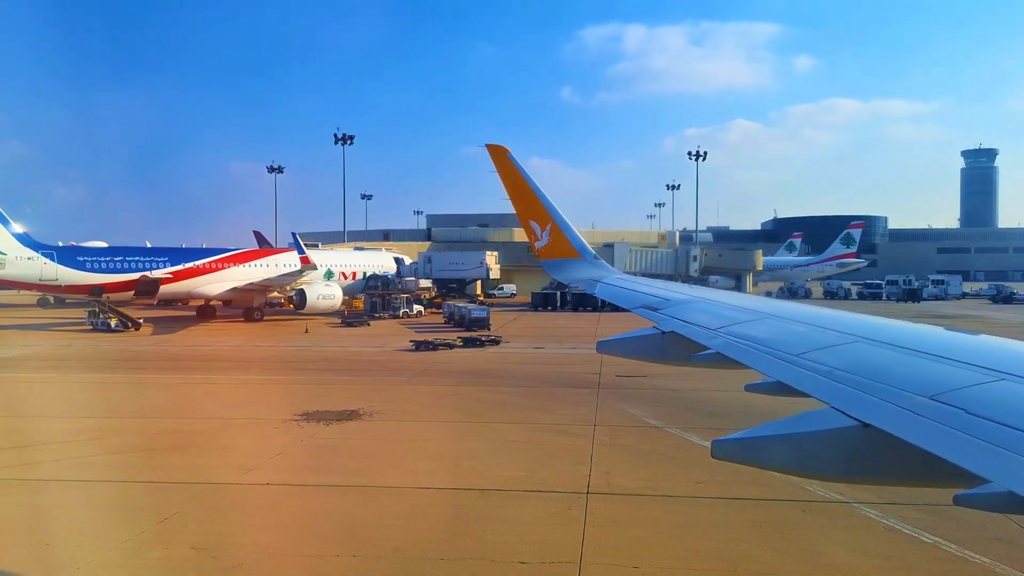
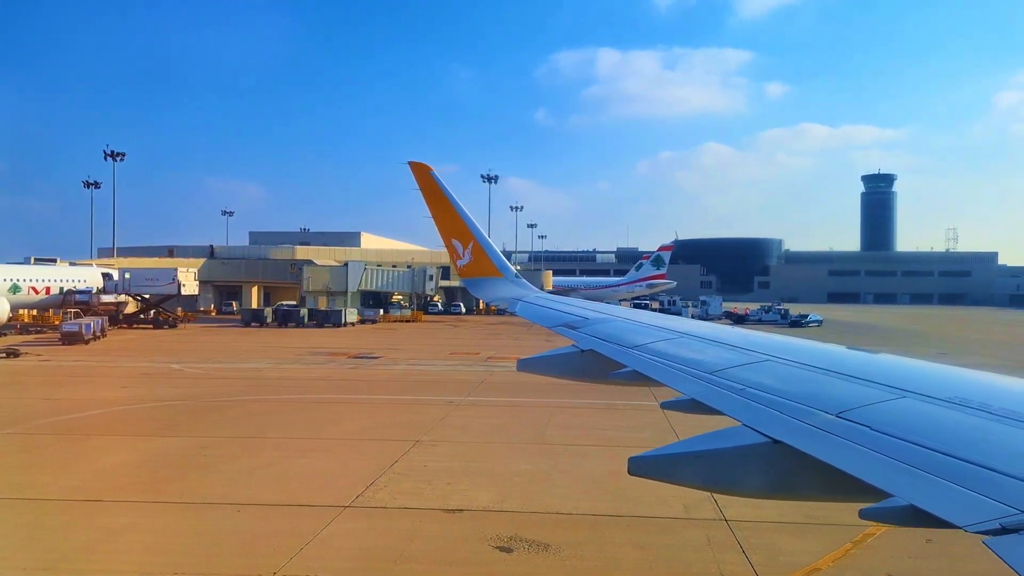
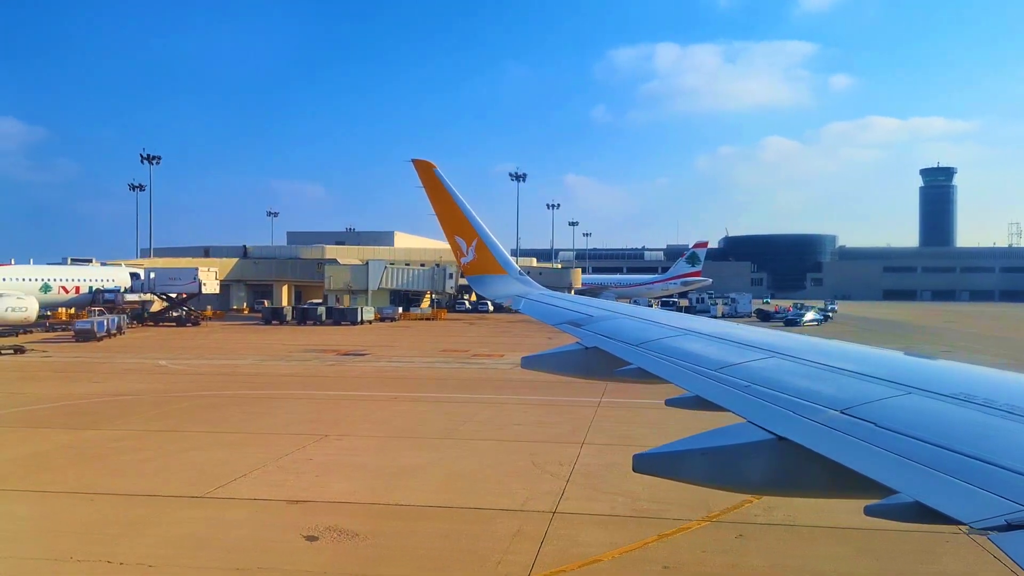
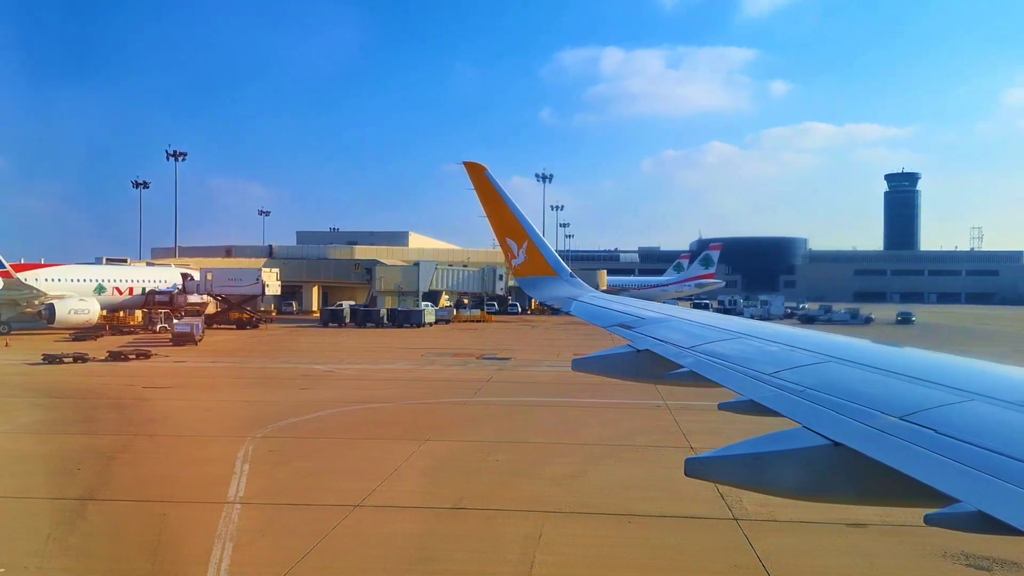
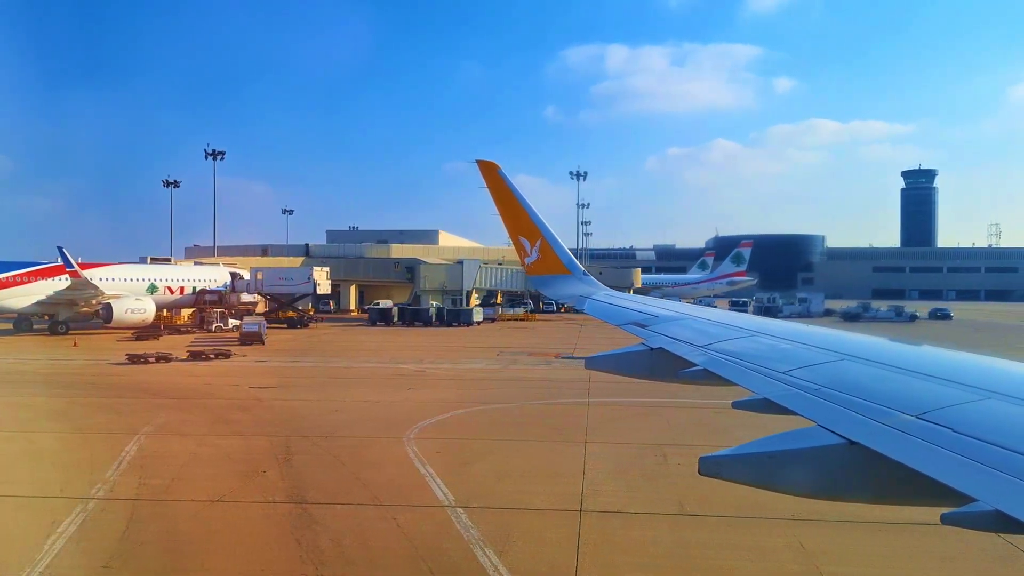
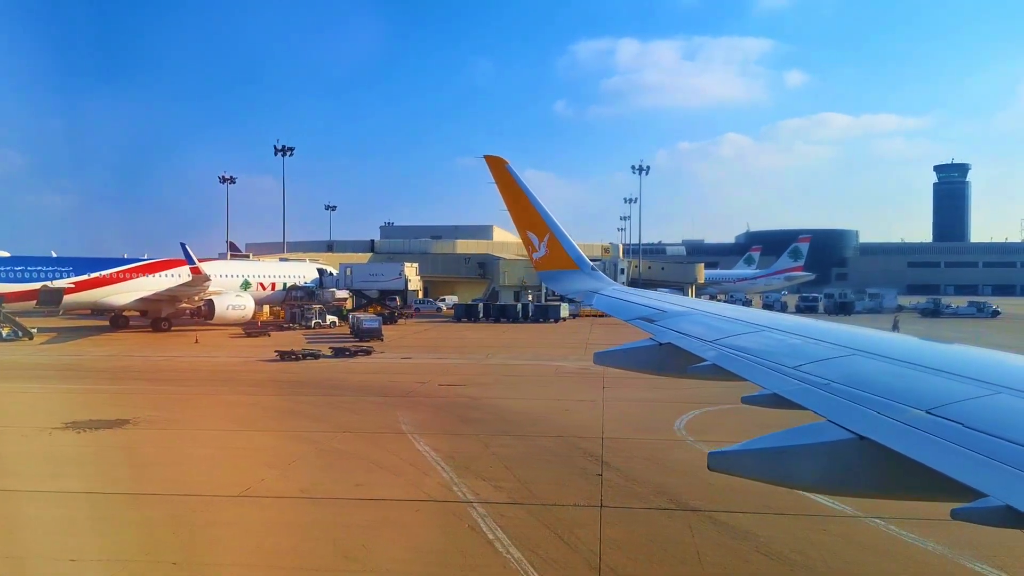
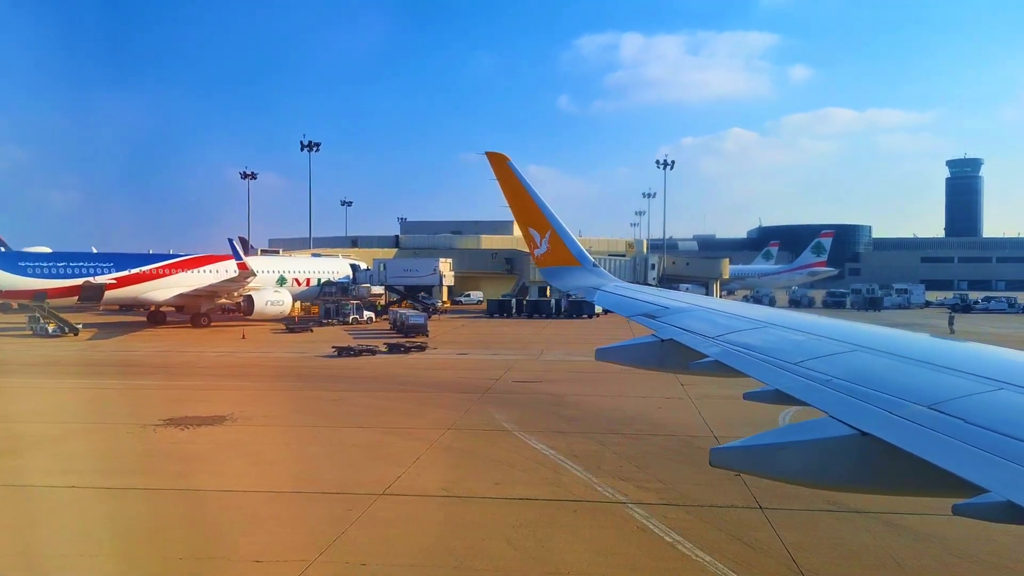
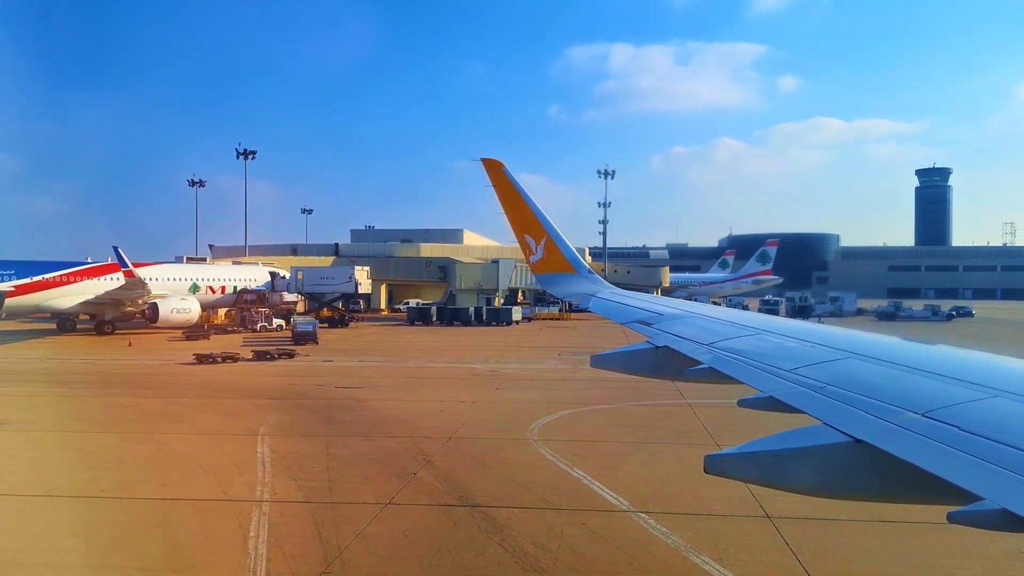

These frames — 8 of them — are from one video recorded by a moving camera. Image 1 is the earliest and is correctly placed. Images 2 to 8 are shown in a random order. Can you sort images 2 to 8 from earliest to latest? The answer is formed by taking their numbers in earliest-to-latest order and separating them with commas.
7, 6, 8, 5, 4, 2, 3
